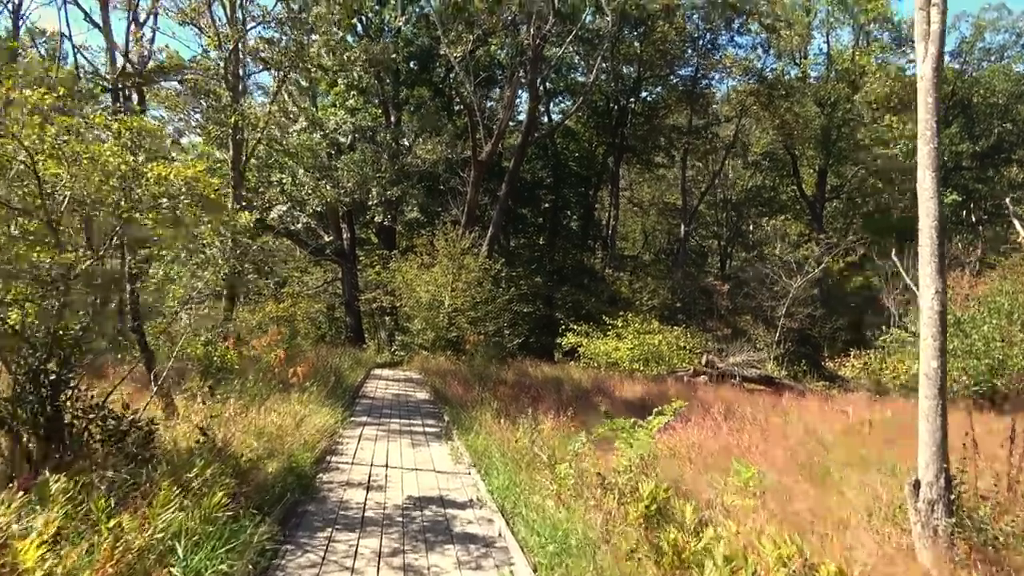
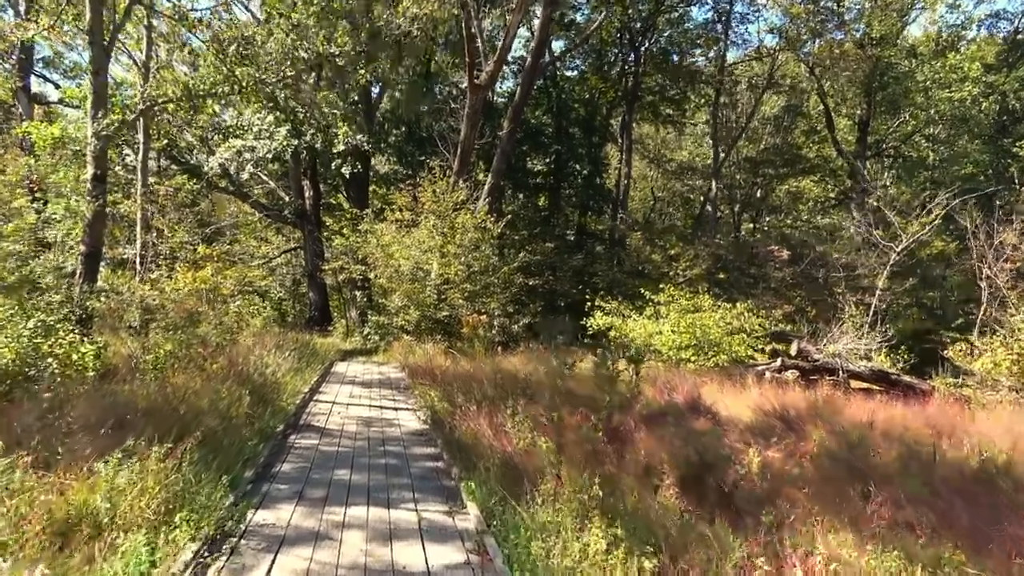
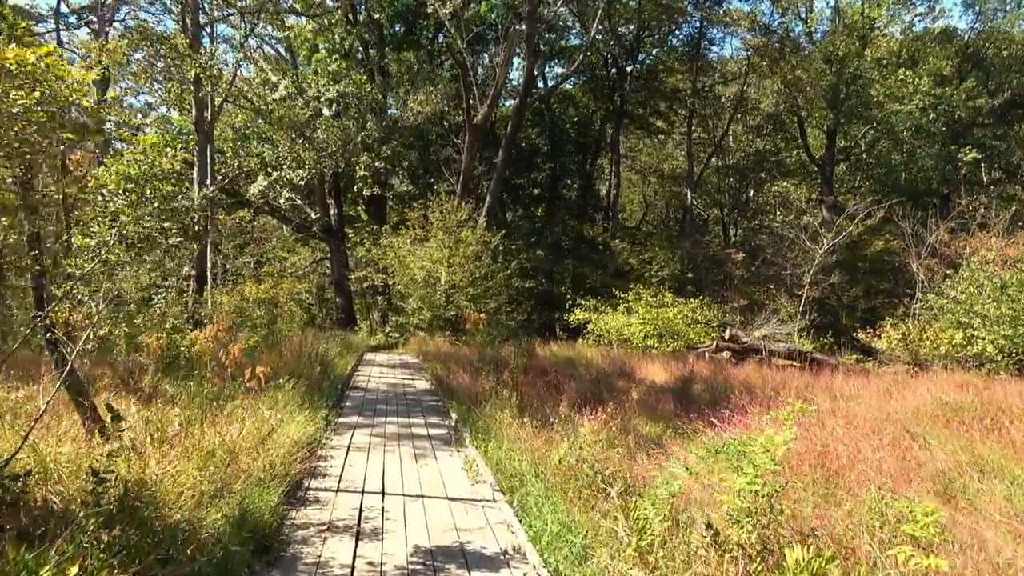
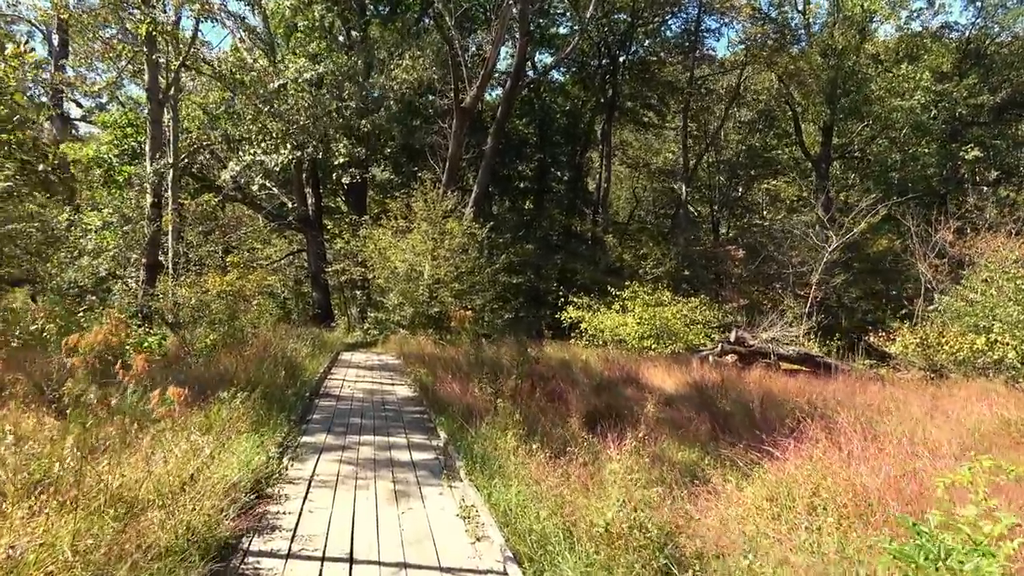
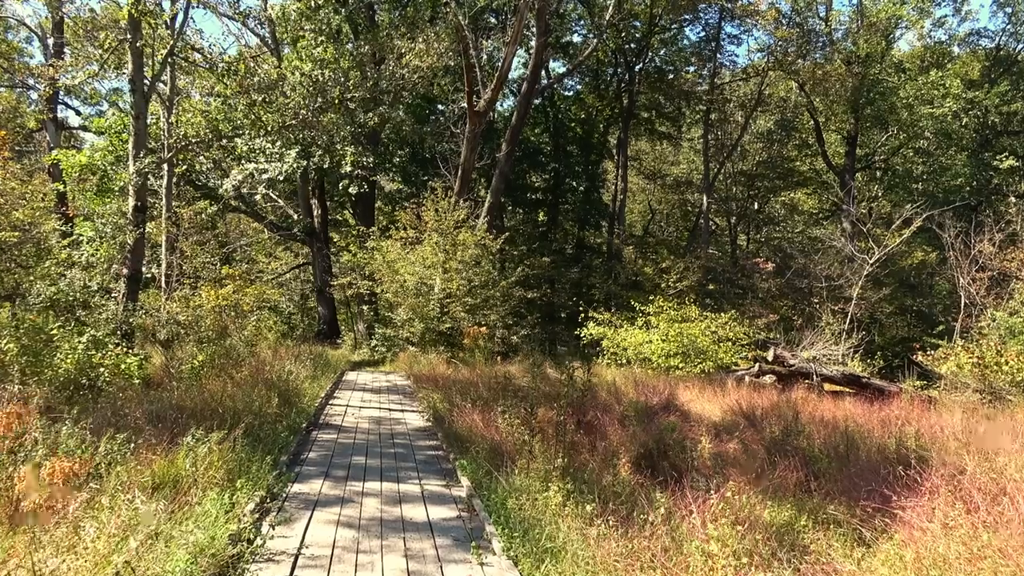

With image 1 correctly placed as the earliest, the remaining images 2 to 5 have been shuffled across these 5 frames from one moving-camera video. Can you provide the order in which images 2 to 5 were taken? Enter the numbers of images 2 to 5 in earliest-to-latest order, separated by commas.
3, 4, 5, 2
